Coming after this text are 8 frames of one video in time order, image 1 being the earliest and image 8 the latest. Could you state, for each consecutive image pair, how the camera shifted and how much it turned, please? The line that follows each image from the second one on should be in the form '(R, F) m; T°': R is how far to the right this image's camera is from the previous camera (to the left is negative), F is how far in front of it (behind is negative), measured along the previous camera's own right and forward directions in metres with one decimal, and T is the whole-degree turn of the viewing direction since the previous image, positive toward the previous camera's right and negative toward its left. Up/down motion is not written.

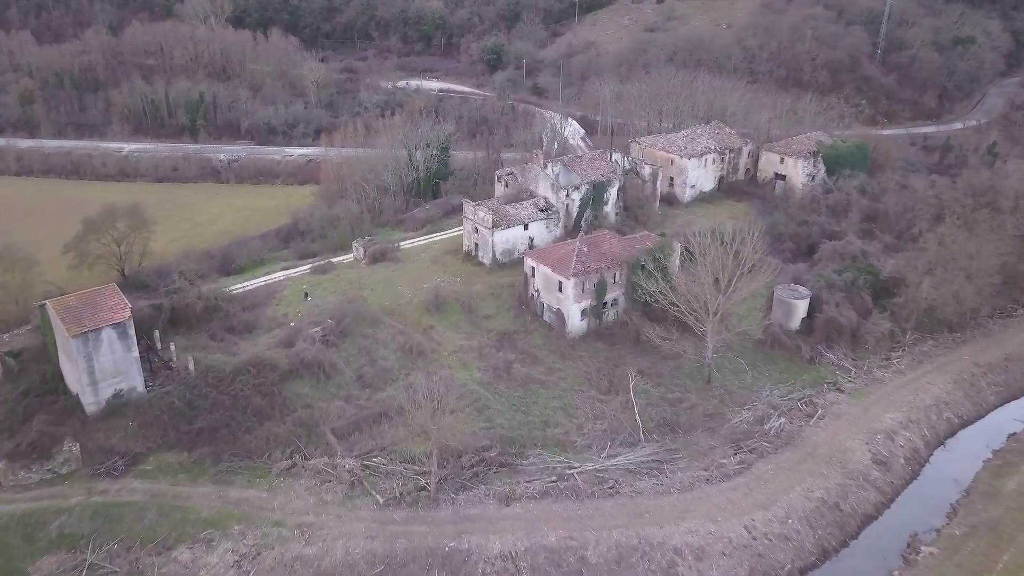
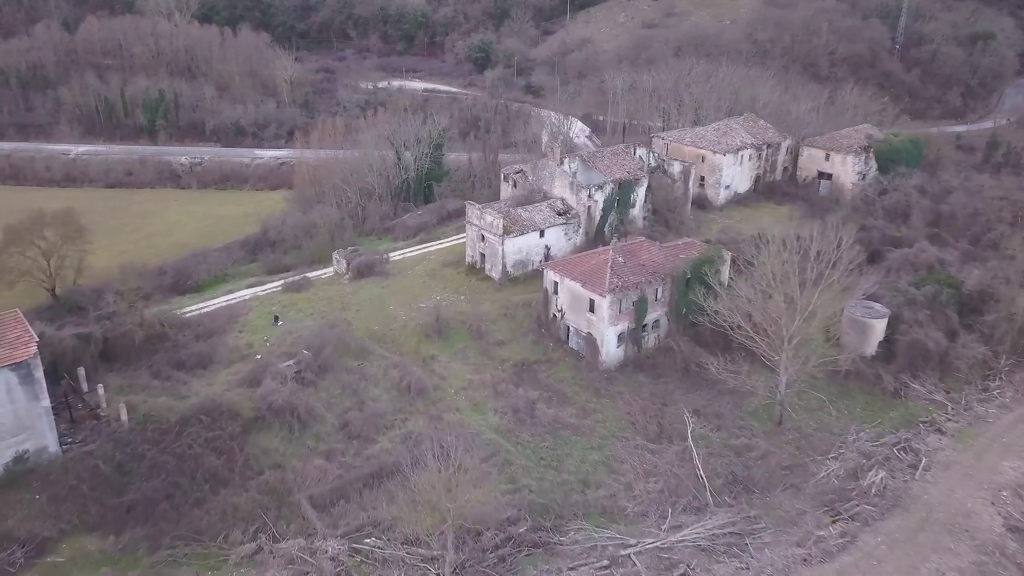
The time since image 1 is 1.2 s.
(-1.7, +7.3) m; +2°
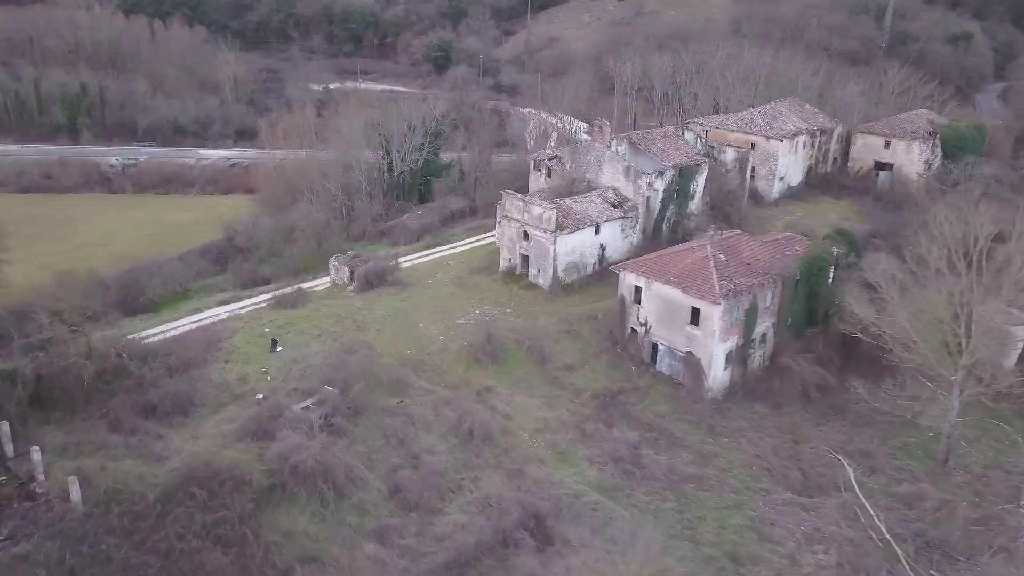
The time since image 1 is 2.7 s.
(-4.6, +7.6) m; +5°
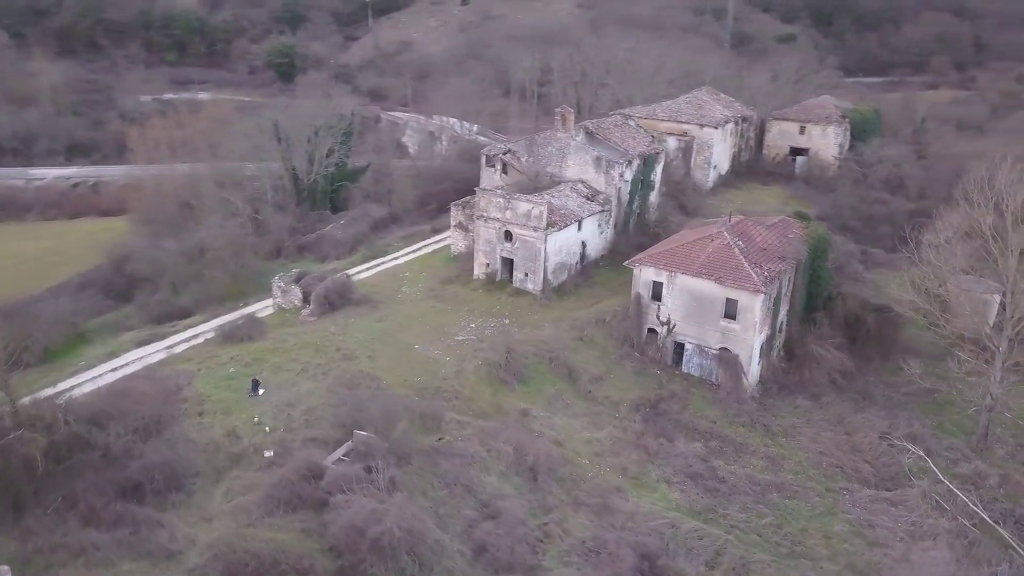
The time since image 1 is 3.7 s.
(-5.2, +3.9) m; +13°
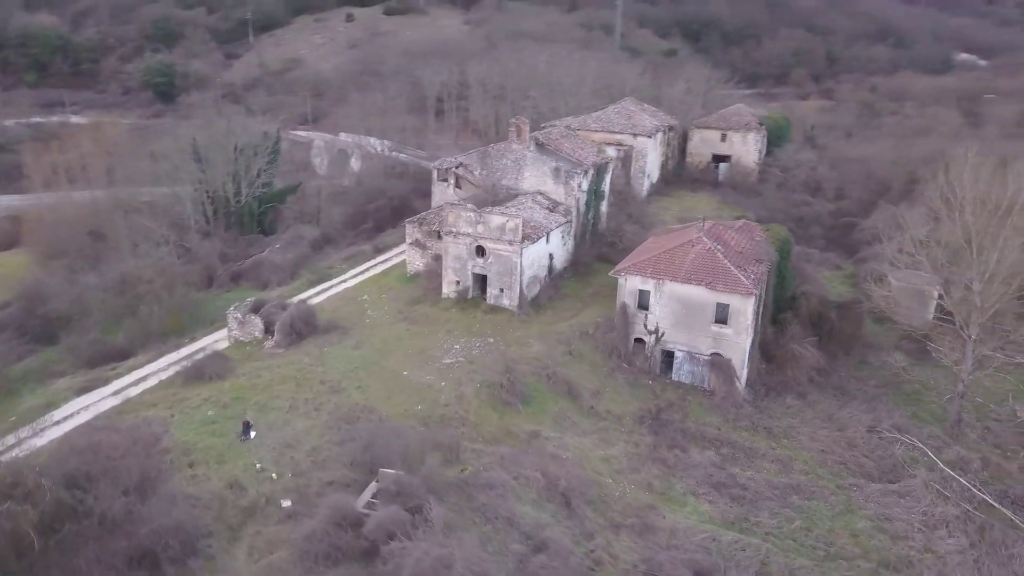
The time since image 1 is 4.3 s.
(-3.0, +1.2) m; +9°
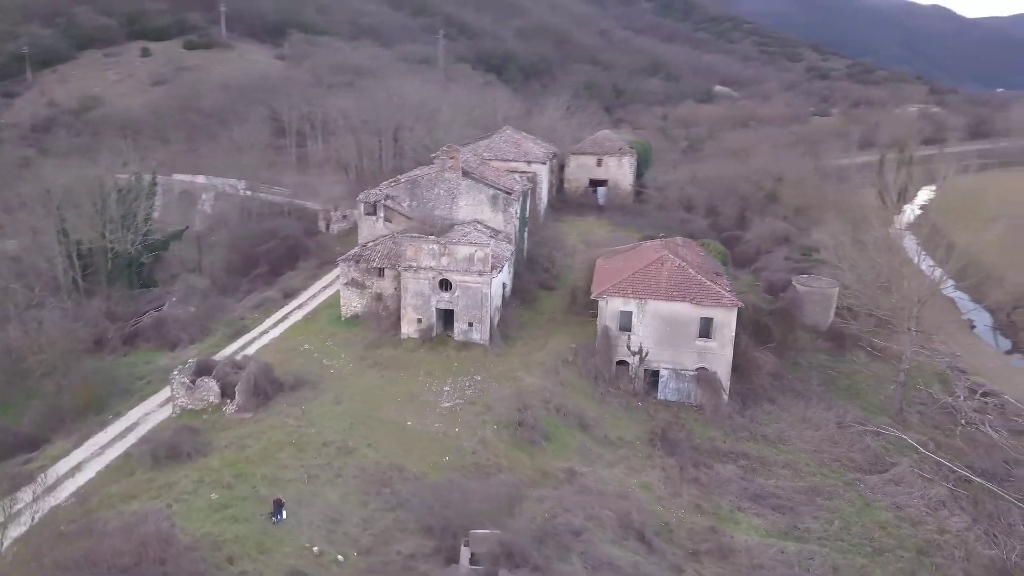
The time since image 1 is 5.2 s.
(-5.0, +1.8) m; +15°
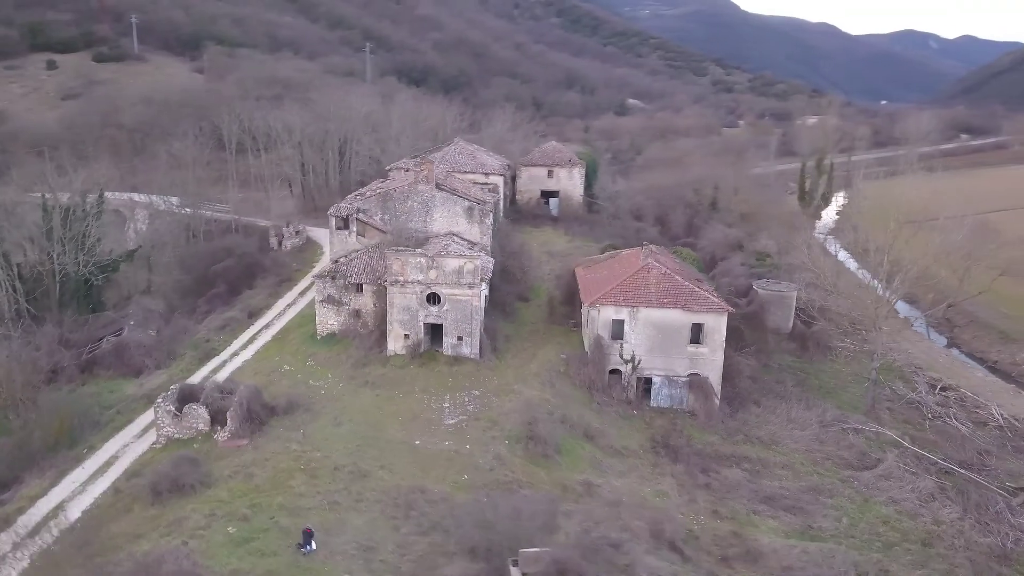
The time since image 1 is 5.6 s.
(-2.1, +0.4) m; +6°
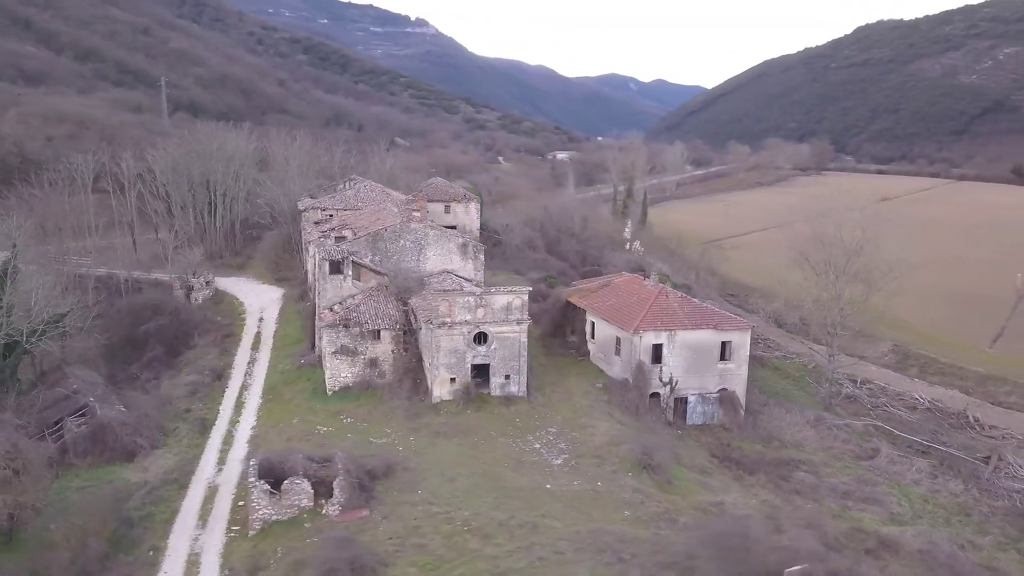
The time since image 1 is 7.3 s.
(-7.9, +1.6) m; +18°
